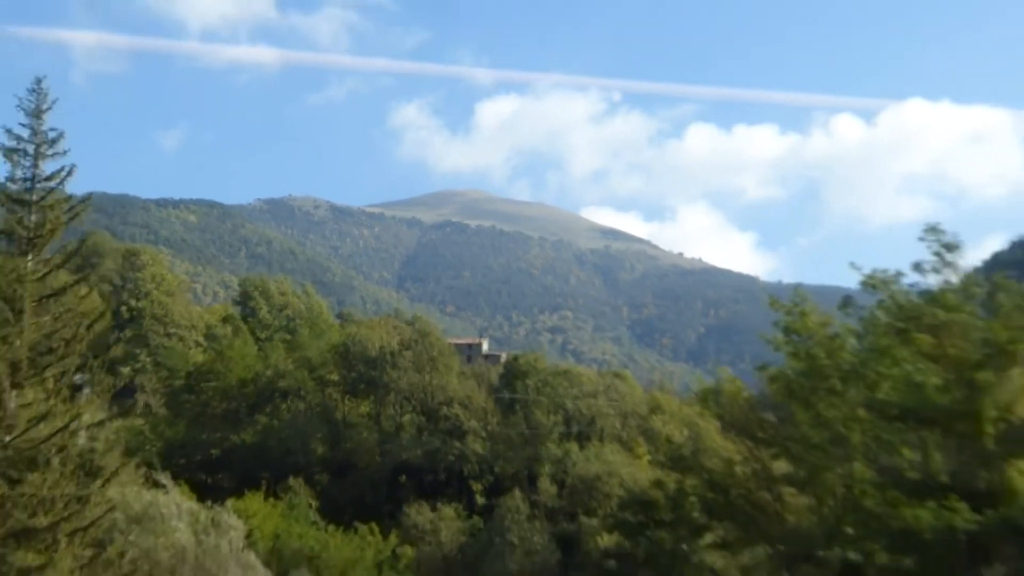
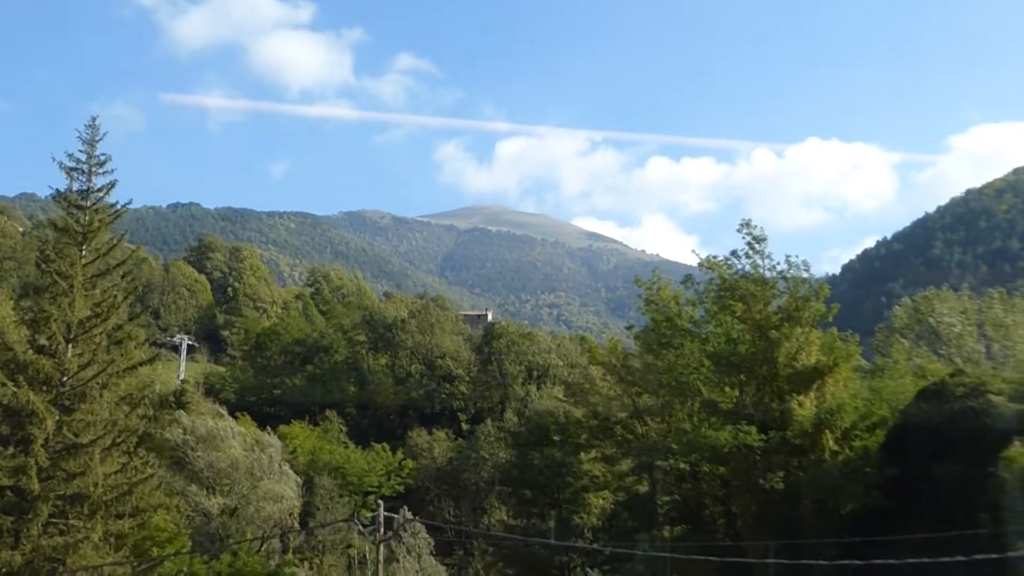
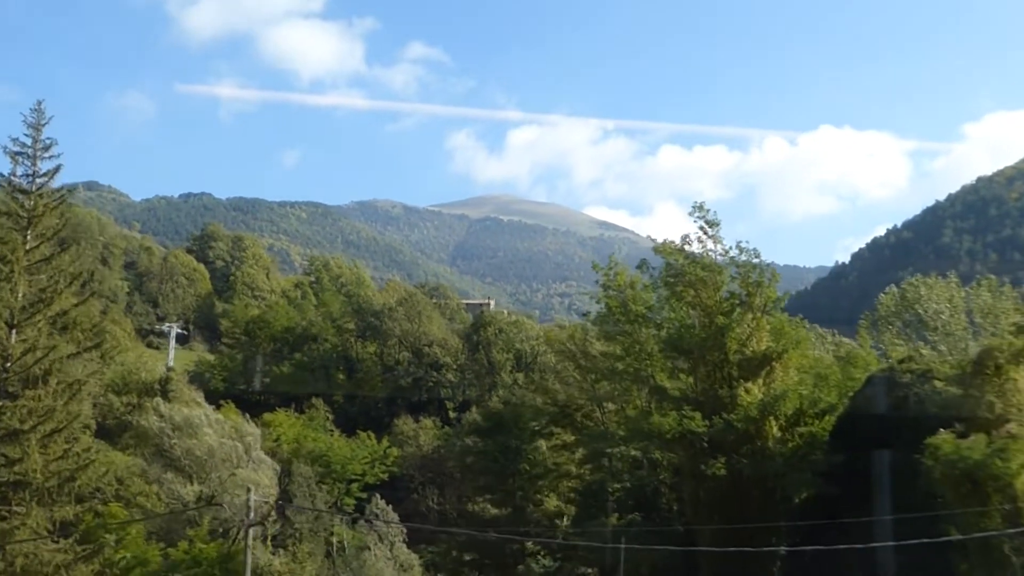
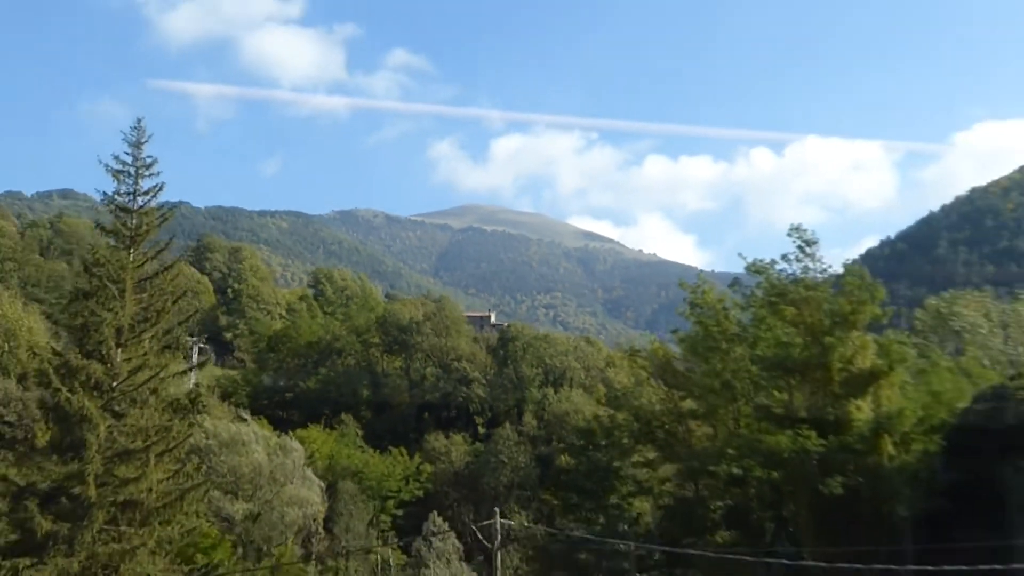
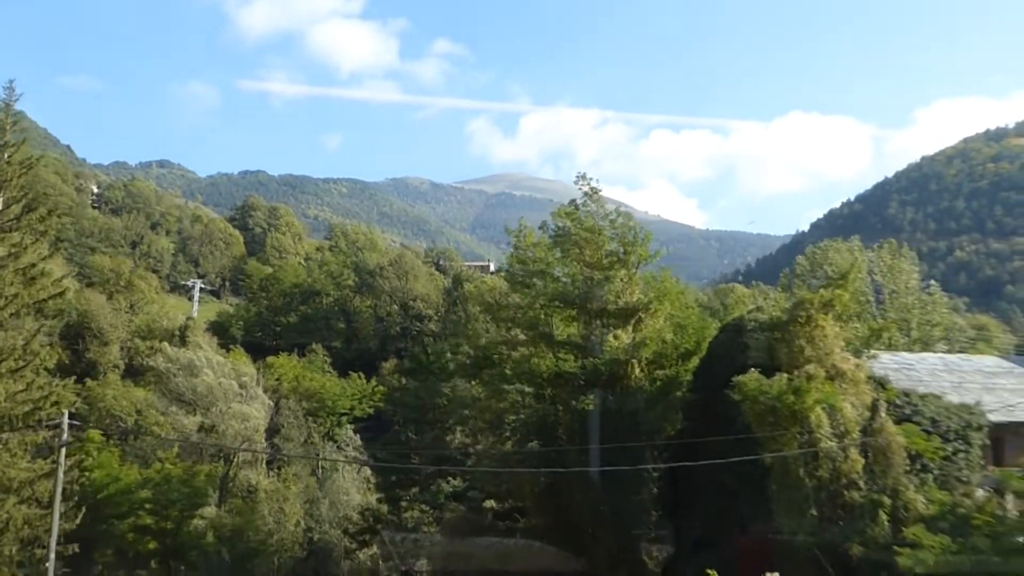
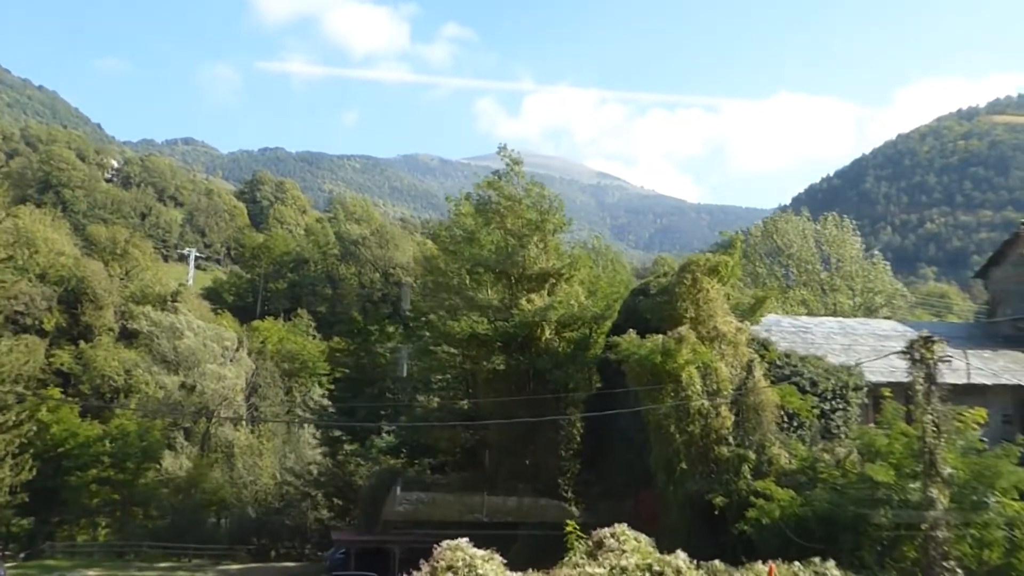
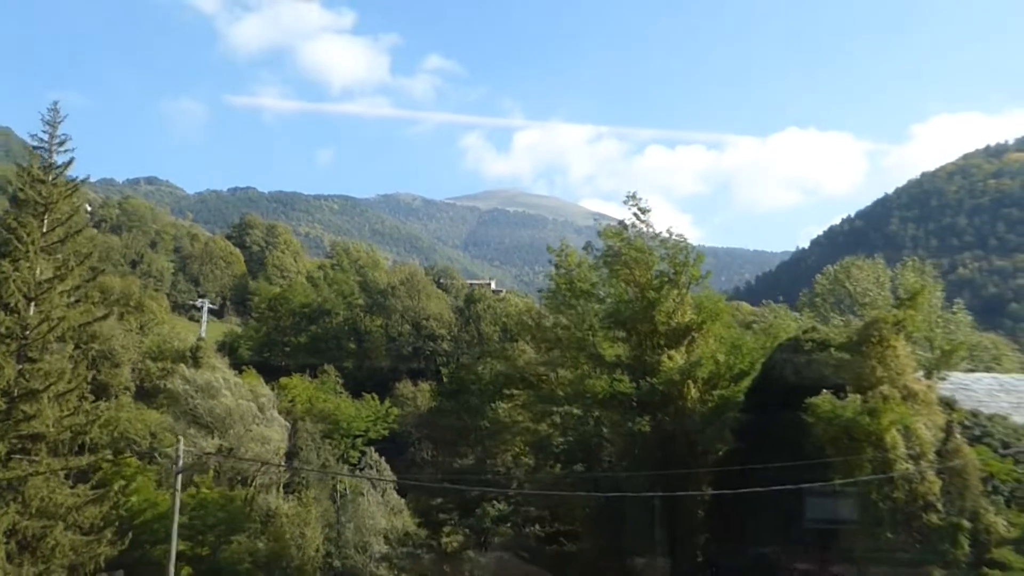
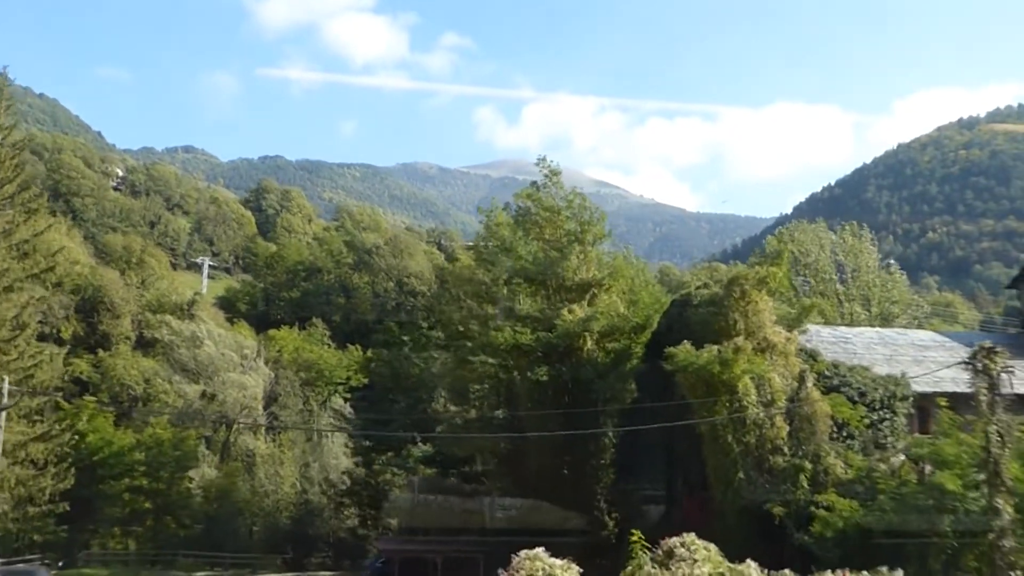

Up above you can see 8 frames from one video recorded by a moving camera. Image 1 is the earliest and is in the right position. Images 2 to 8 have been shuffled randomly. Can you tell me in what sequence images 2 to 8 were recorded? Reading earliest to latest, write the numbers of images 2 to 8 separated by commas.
4, 2, 3, 7, 5, 8, 6
